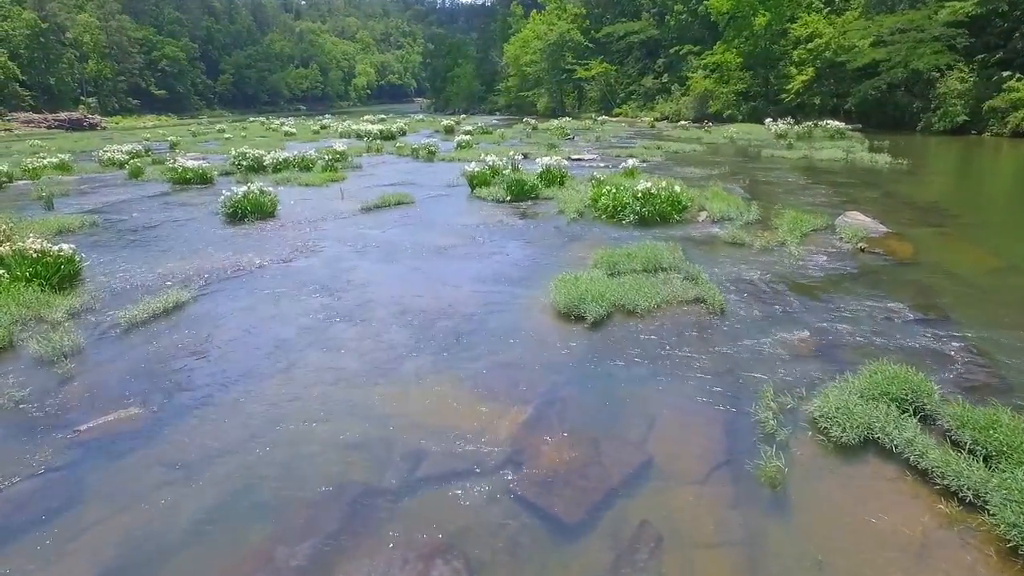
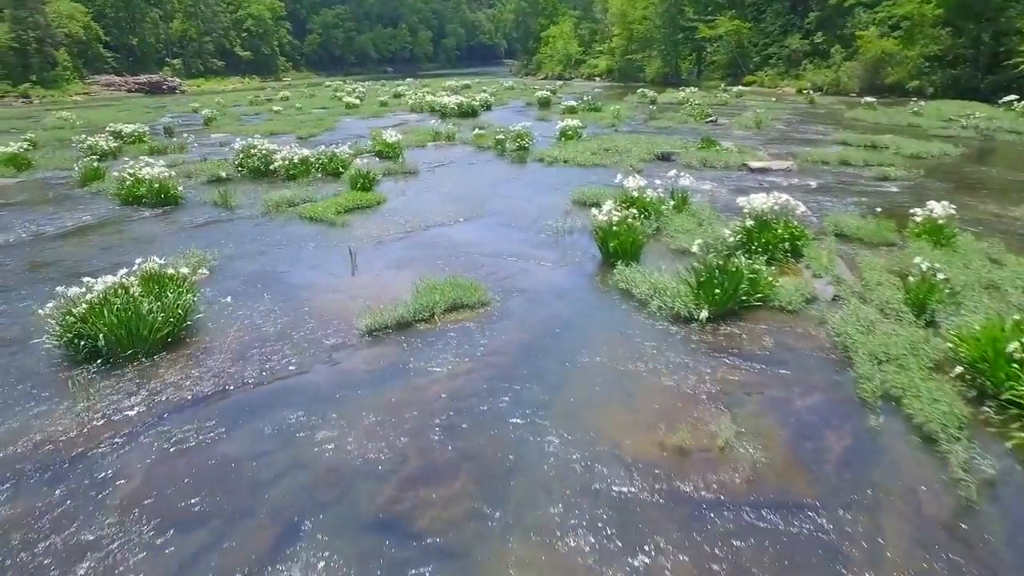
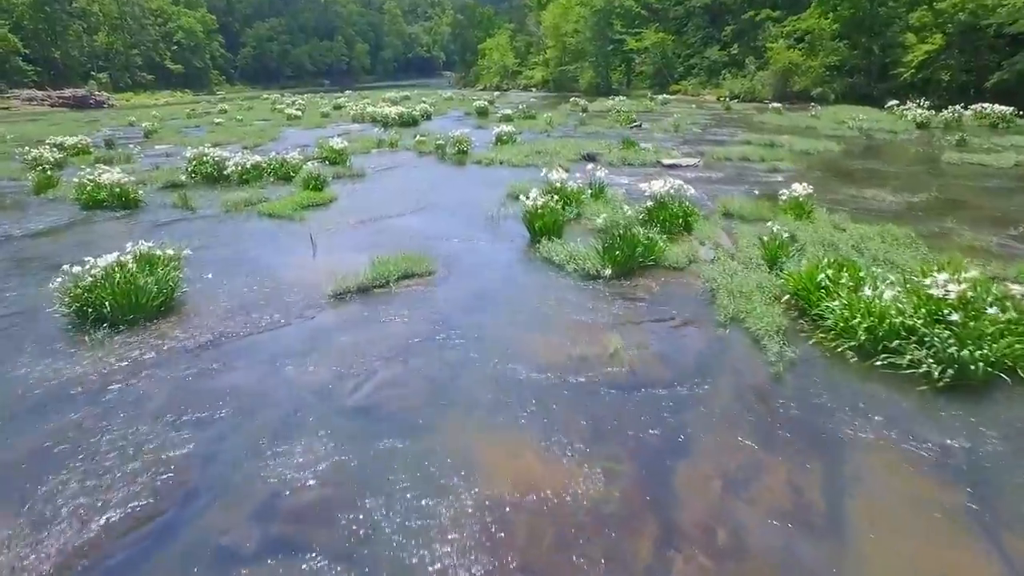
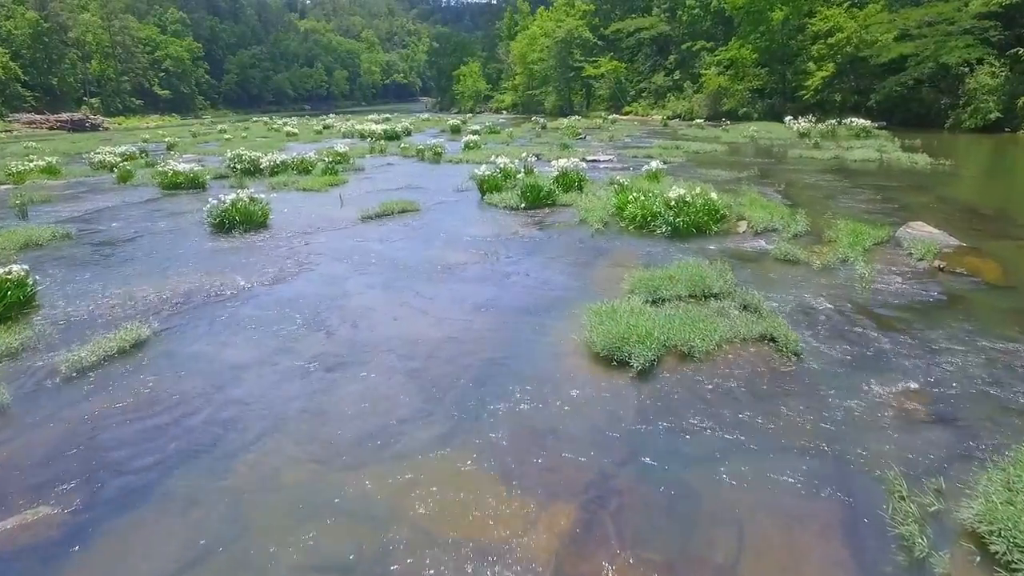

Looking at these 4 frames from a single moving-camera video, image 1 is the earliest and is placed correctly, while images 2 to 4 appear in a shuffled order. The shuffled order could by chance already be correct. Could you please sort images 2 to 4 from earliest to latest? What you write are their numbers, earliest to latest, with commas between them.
4, 3, 2
